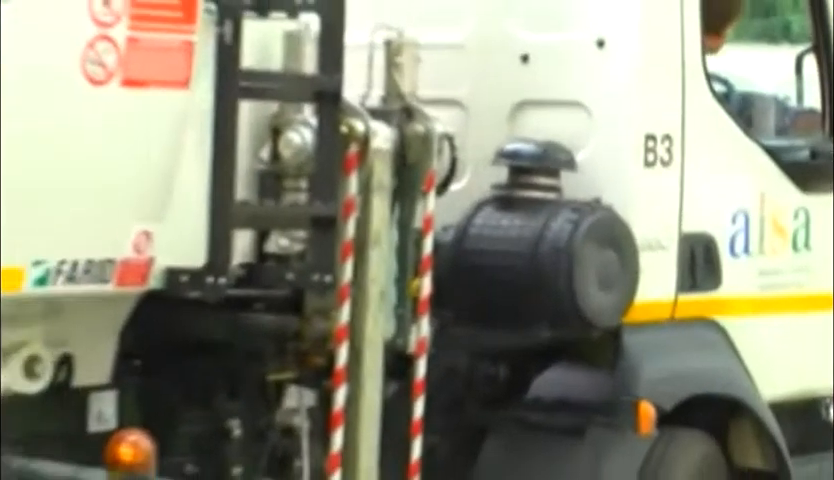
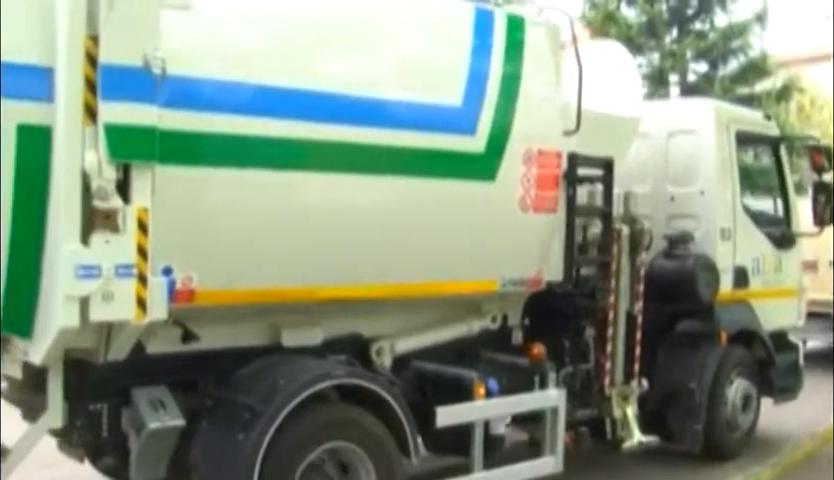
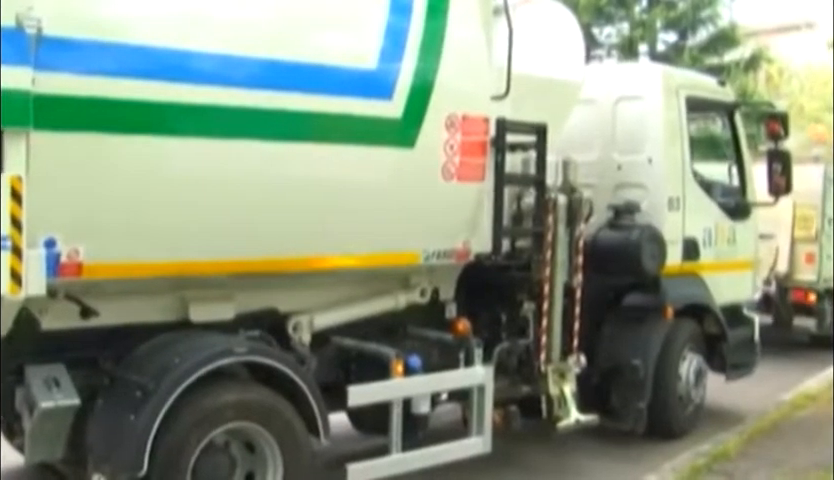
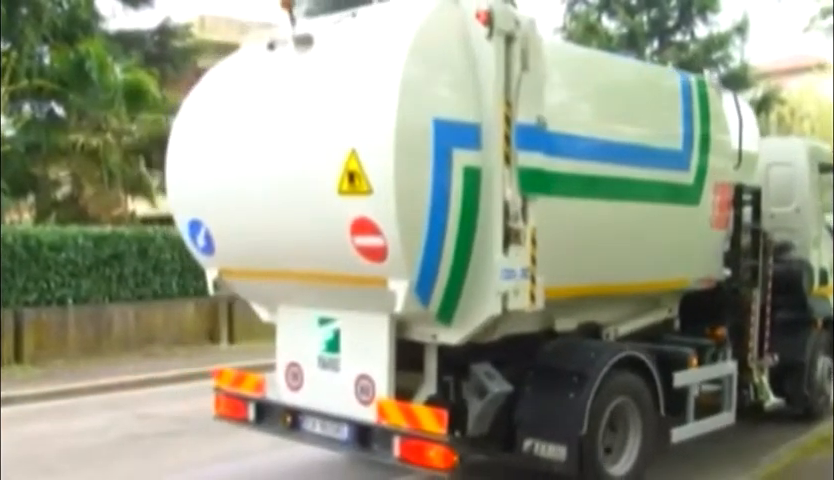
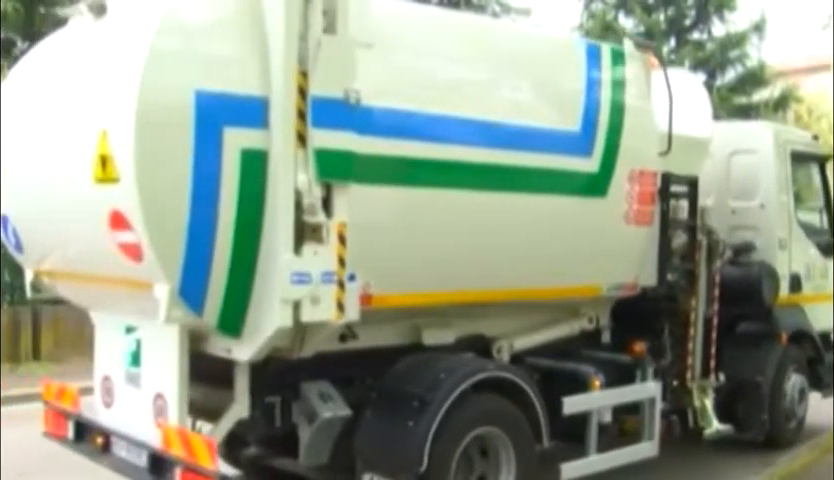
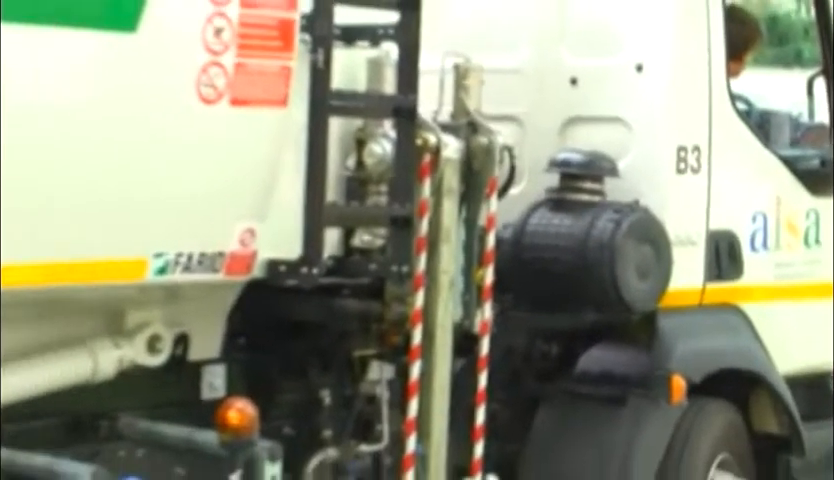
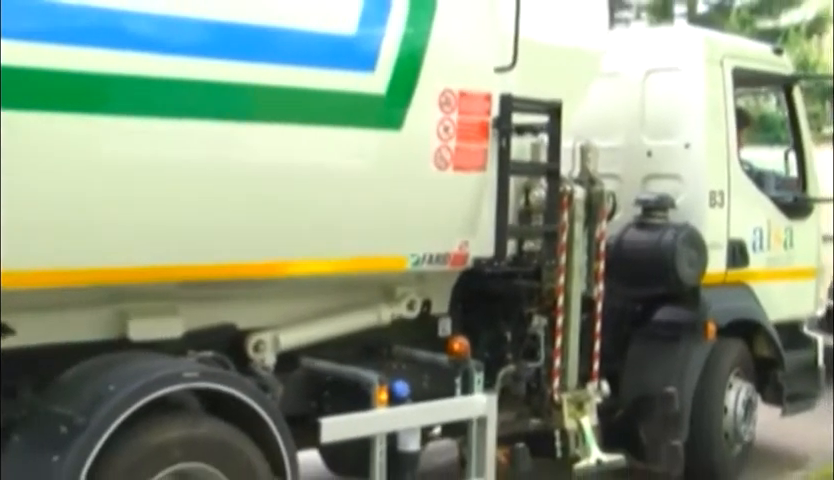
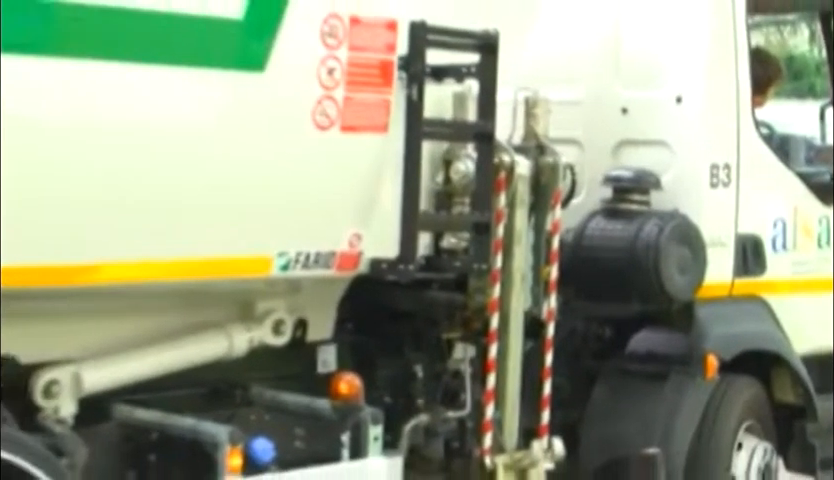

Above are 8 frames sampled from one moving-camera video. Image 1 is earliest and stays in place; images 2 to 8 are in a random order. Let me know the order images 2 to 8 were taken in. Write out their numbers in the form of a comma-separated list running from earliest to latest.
6, 8, 7, 3, 2, 5, 4
